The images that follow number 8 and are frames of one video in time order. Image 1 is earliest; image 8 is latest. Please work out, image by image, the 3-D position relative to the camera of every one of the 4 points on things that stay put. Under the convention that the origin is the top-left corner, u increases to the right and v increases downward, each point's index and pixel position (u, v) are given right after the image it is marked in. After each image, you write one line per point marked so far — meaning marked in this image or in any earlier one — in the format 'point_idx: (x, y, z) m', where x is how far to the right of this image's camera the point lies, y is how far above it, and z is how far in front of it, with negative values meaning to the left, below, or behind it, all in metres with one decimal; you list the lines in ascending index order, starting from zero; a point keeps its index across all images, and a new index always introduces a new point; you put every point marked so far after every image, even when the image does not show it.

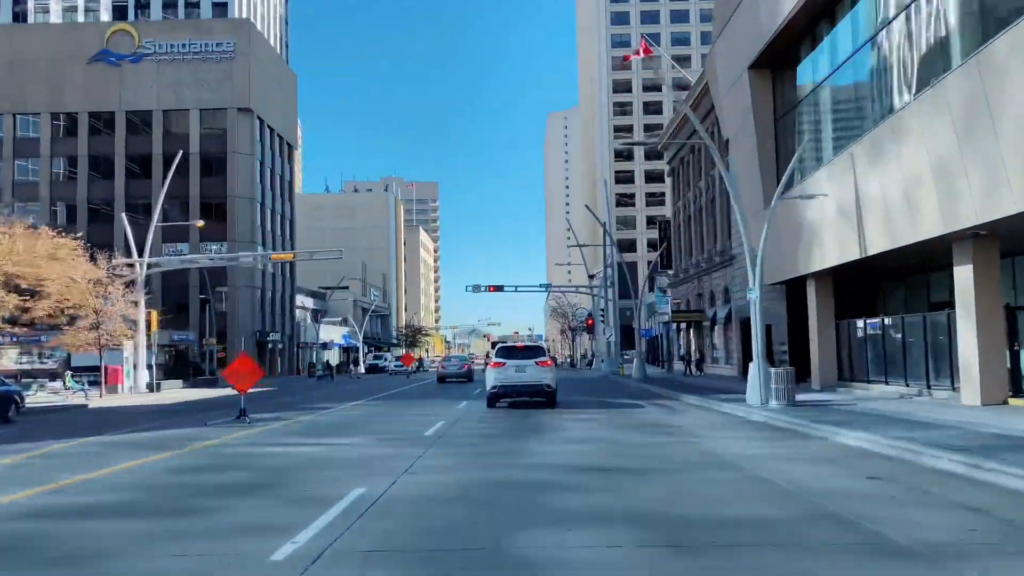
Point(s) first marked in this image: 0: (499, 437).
0: (-0.2, -2.8, +15.6) m
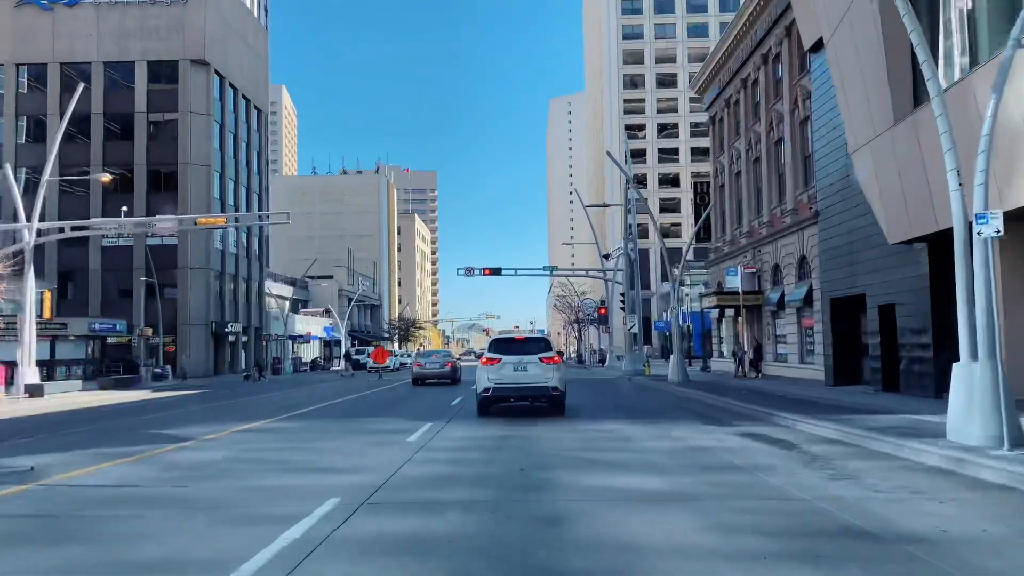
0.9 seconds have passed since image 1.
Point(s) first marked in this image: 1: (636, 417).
0: (-0.4, -1.9, +5.5) m
1: (+2.6, -2.7, +17.6) m
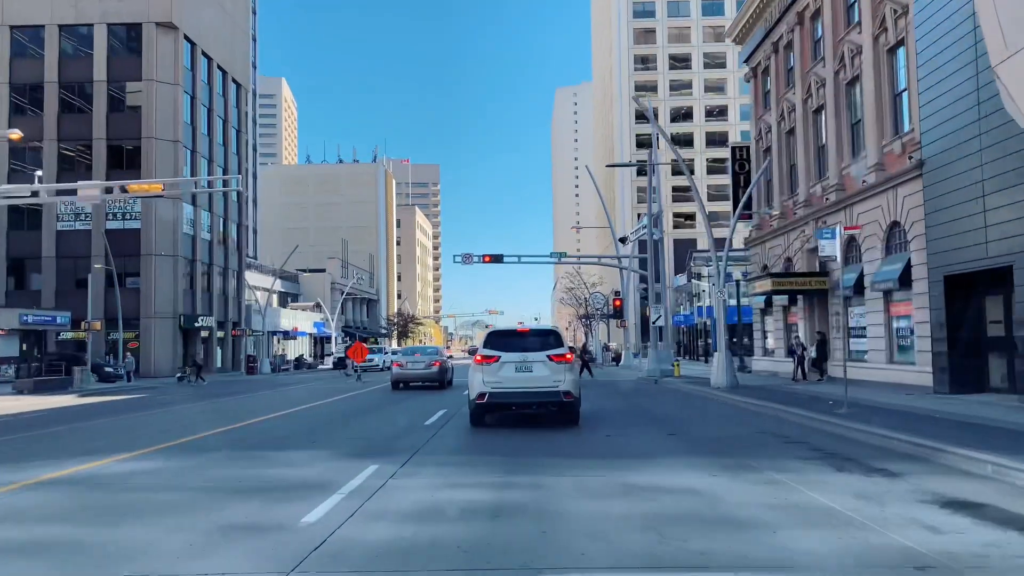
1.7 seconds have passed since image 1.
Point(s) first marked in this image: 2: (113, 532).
0: (-0.5, -1.4, -0.8) m
1: (+2.6, -2.2, +11.1) m
2: (-3.1, -1.9, +6.4) m
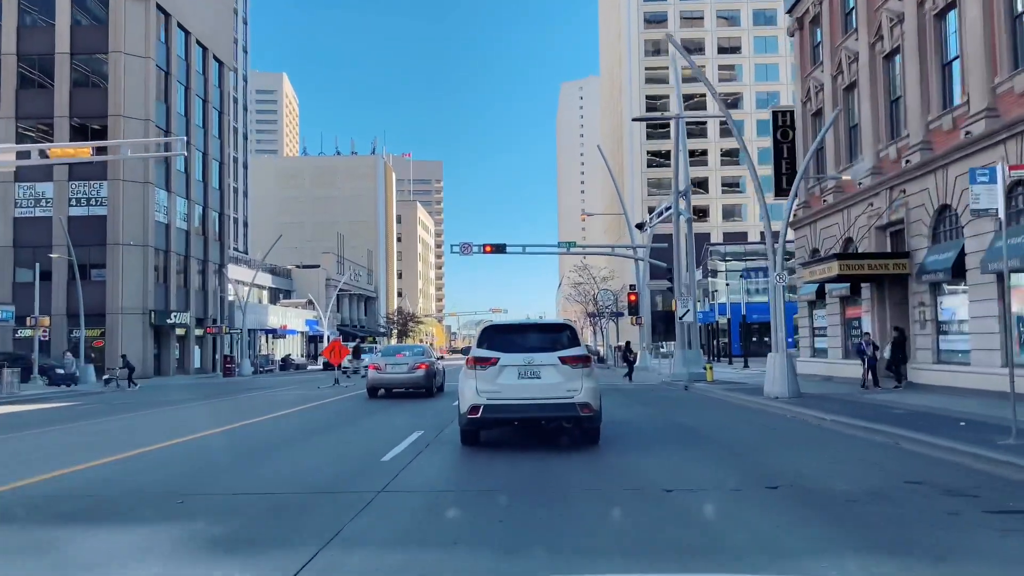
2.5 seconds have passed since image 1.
0: (-0.5, -1.0, -5.8) m
1: (+2.5, -1.8, +6.2) m
2: (-3.1, -1.5, +1.4) m
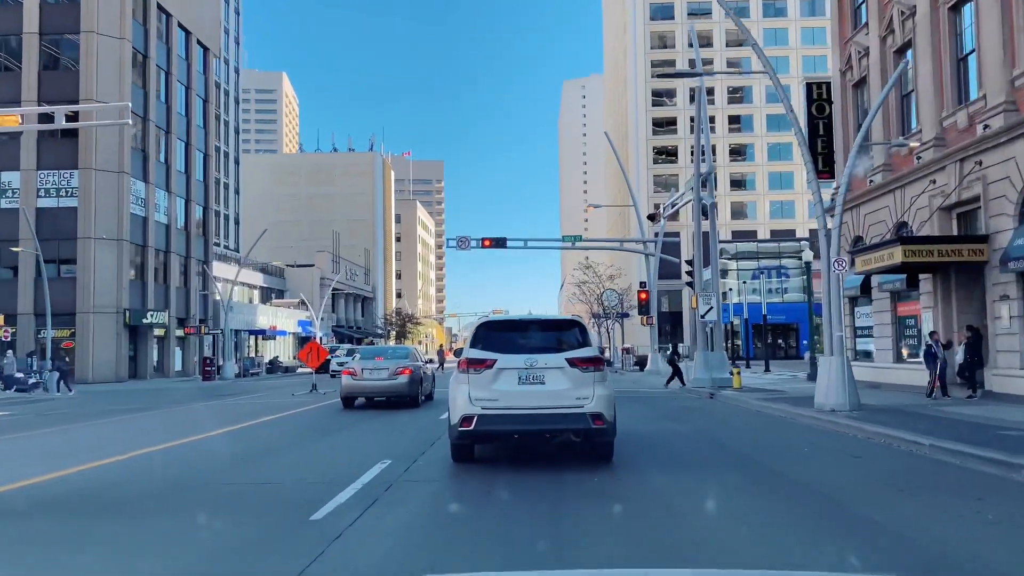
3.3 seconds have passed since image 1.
0: (-0.6, -0.8, -9.1) m
1: (+2.5, -1.6, +2.8) m
2: (-3.2, -1.2, -1.9) m
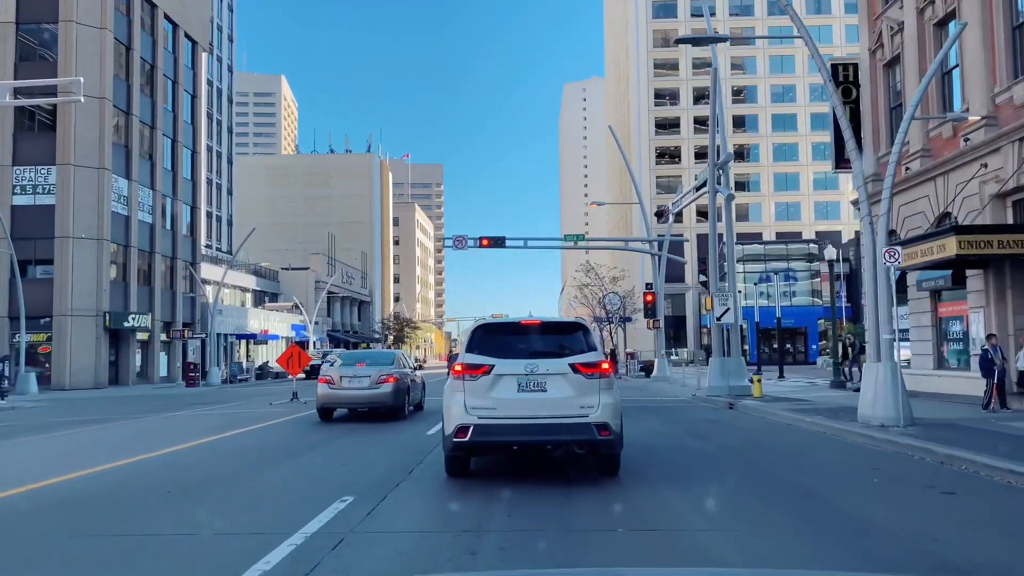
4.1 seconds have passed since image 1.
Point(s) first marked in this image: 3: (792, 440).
0: (-0.7, -0.5, -11.3) m
1: (+2.5, -1.4, +0.7) m
2: (-3.2, -1.1, -4.1) m
3: (+5.0, -2.7, +14.8) m
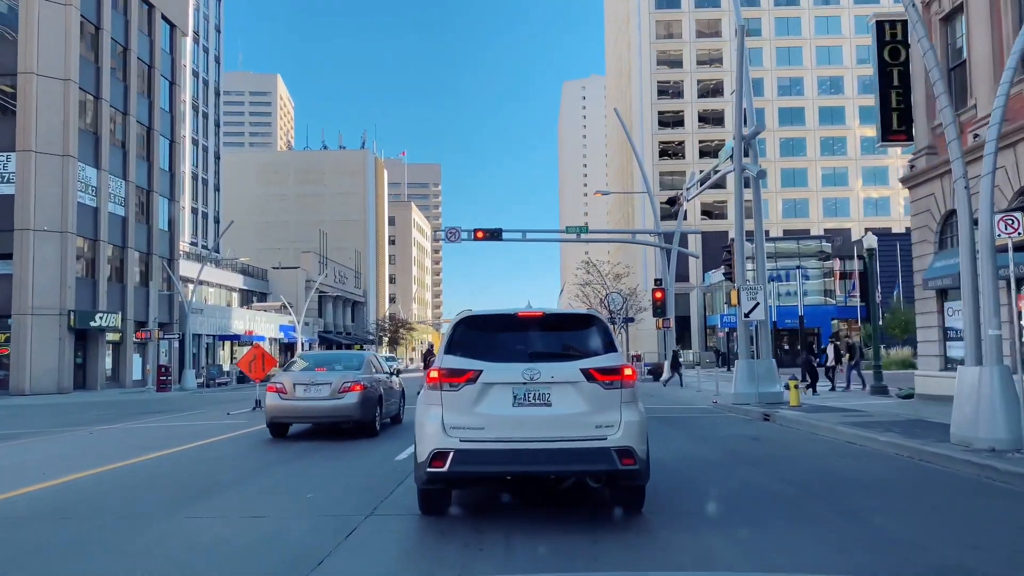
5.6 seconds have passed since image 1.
0: (-0.7, -0.3, -14.5) m
1: (+2.4, -1.1, -2.5) m
2: (-3.3, -0.8, -7.3) m
3: (+4.9, -2.4, +11.6) m
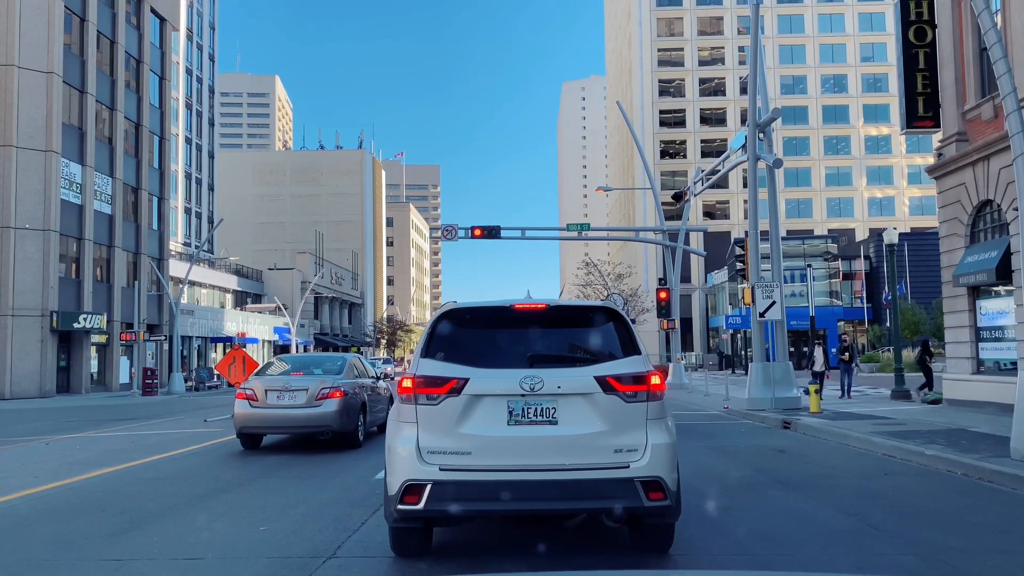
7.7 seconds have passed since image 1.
0: (-0.7, -0.1, -15.9) m
1: (+2.4, -1.0, -4.0) m
2: (-3.3, -0.7, -8.7) m
3: (+4.8, -2.3, +10.2) m
